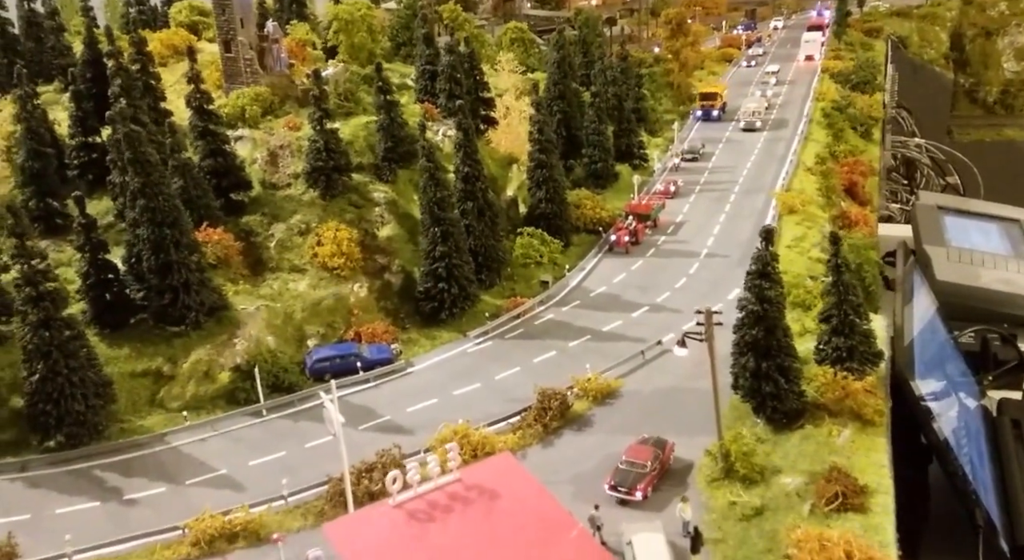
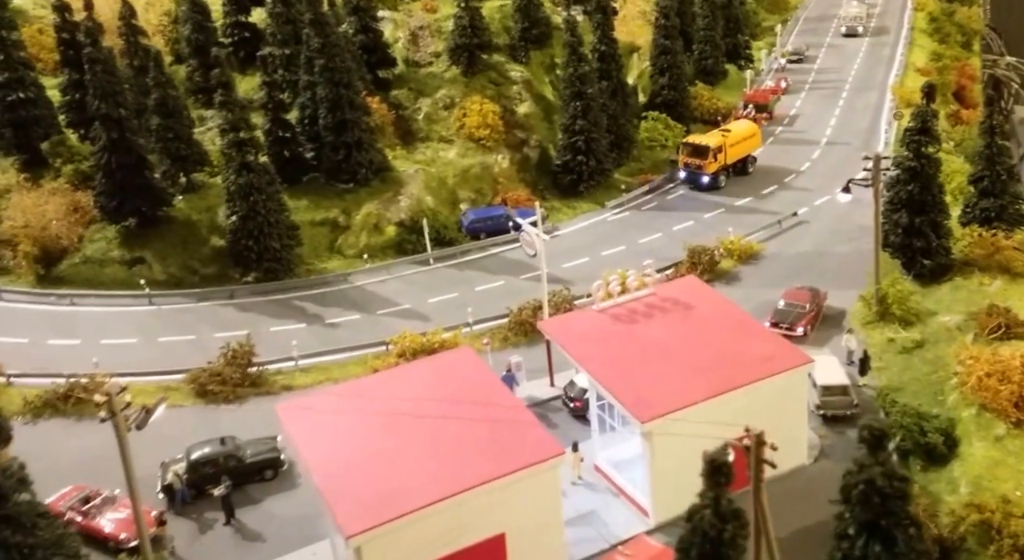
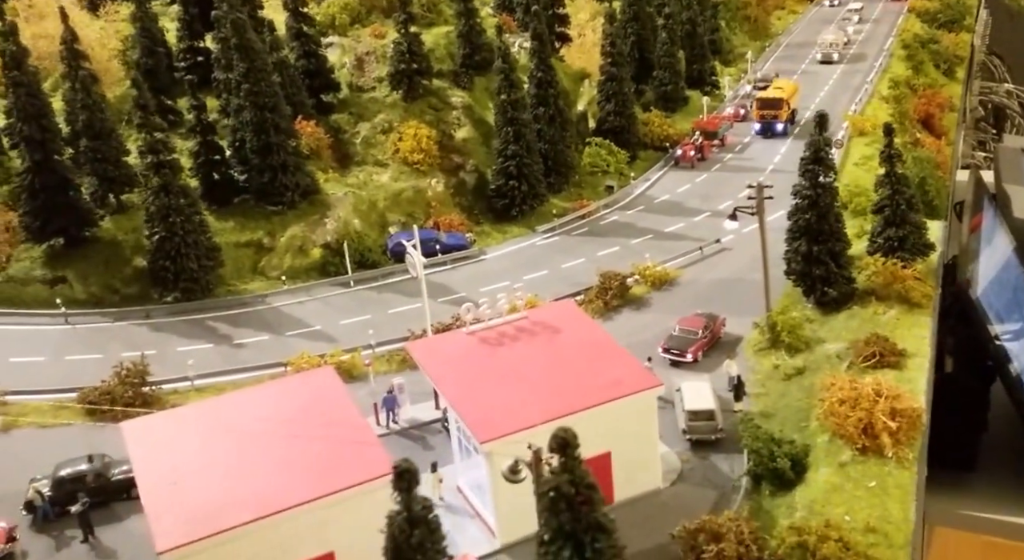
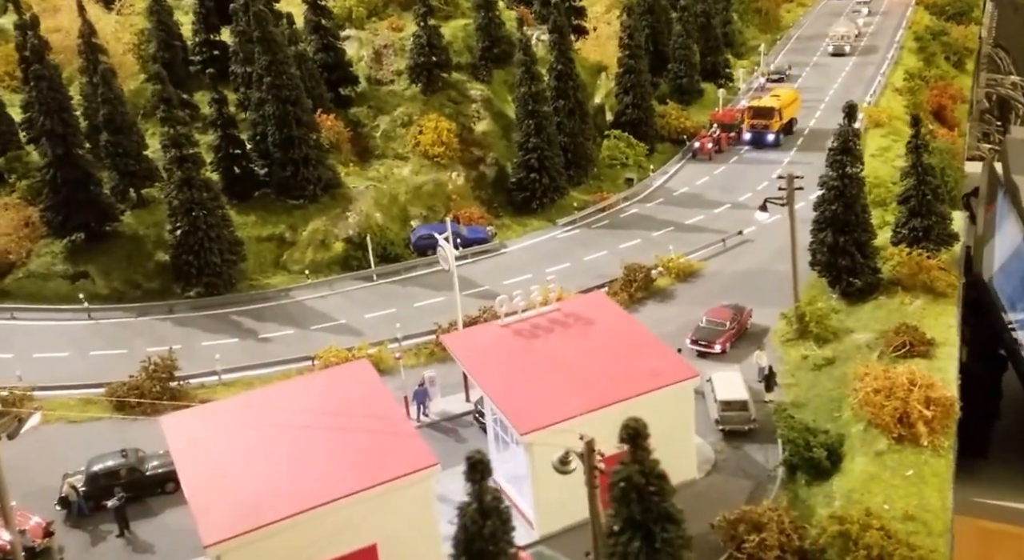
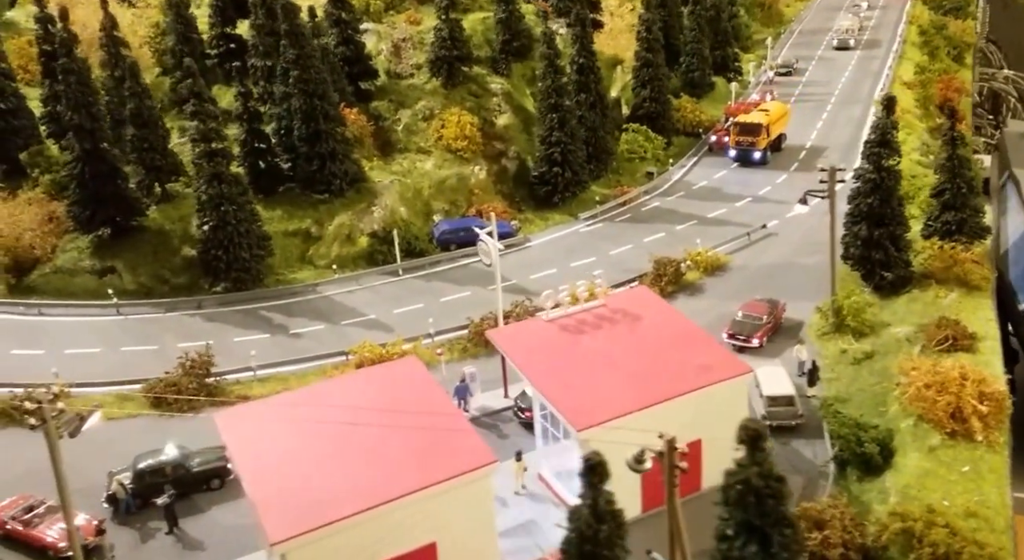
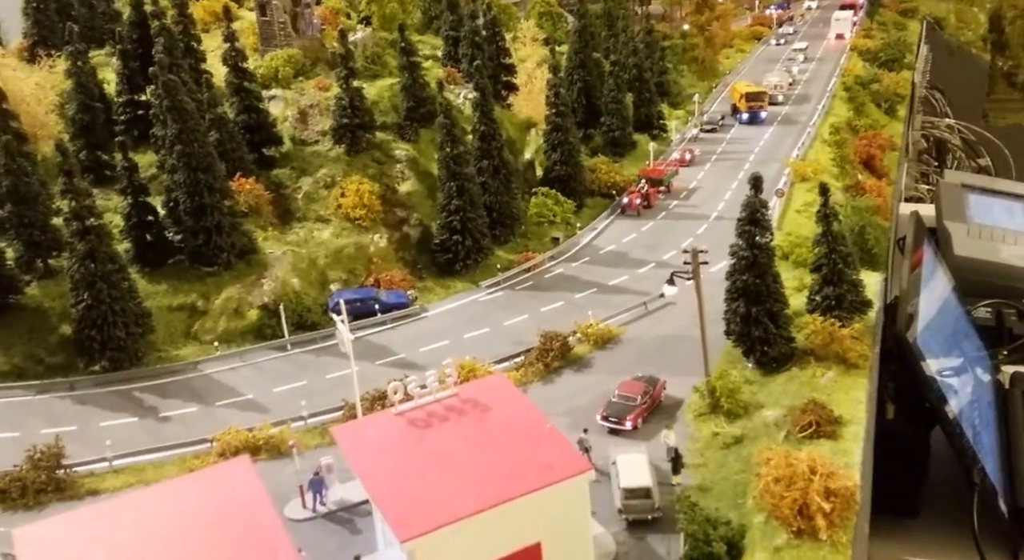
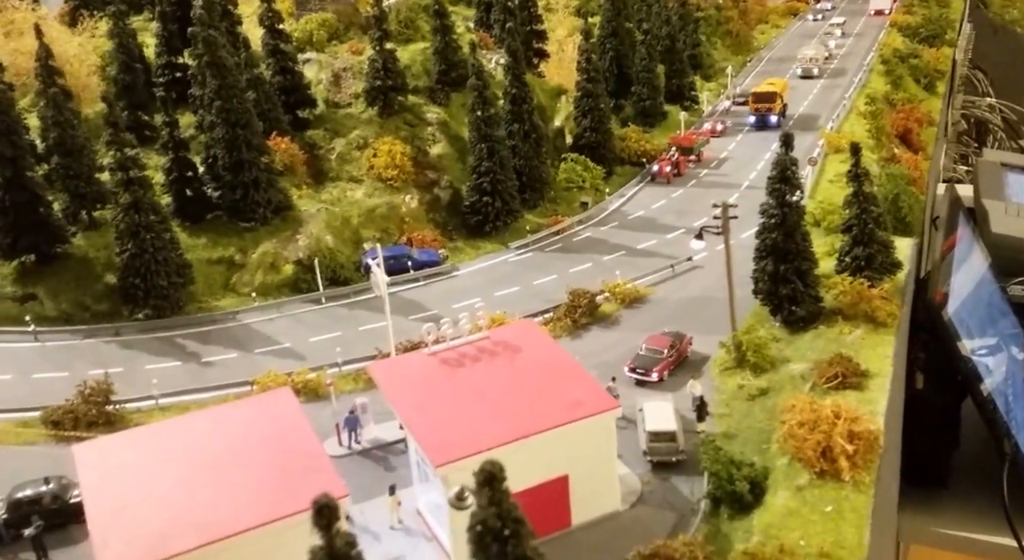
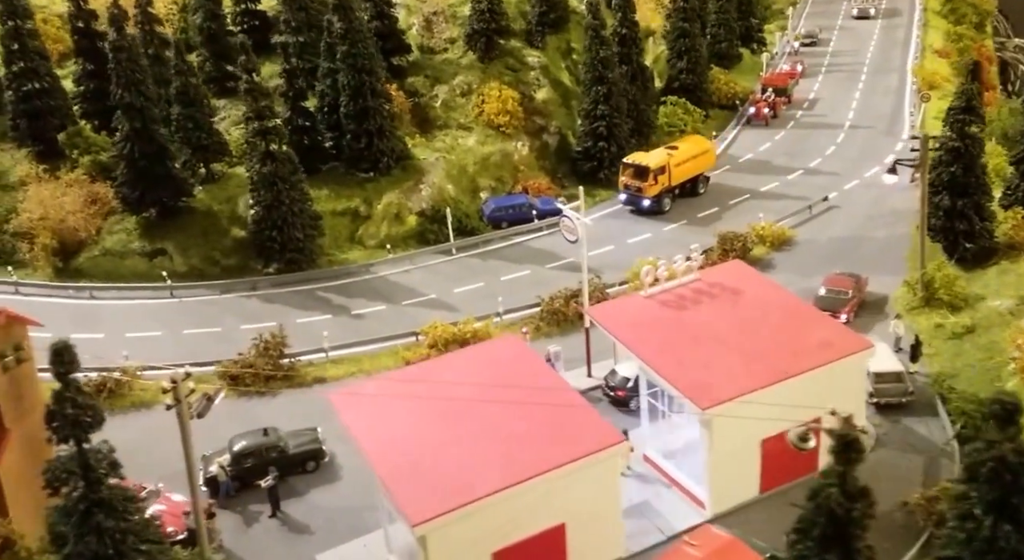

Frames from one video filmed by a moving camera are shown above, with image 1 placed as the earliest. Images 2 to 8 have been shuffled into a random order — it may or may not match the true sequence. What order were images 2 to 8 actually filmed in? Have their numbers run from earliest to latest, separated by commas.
6, 7, 3, 4, 5, 2, 8
